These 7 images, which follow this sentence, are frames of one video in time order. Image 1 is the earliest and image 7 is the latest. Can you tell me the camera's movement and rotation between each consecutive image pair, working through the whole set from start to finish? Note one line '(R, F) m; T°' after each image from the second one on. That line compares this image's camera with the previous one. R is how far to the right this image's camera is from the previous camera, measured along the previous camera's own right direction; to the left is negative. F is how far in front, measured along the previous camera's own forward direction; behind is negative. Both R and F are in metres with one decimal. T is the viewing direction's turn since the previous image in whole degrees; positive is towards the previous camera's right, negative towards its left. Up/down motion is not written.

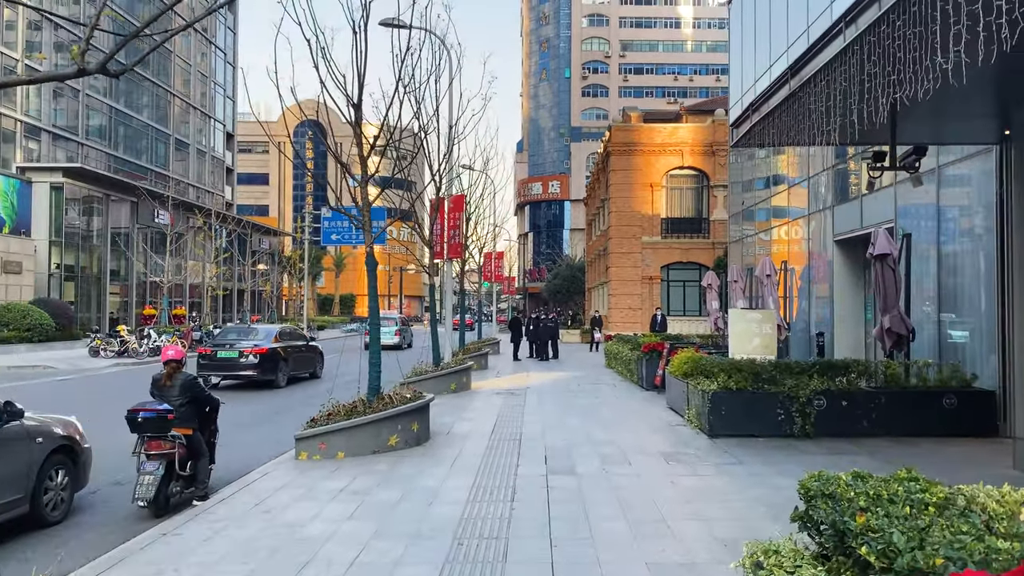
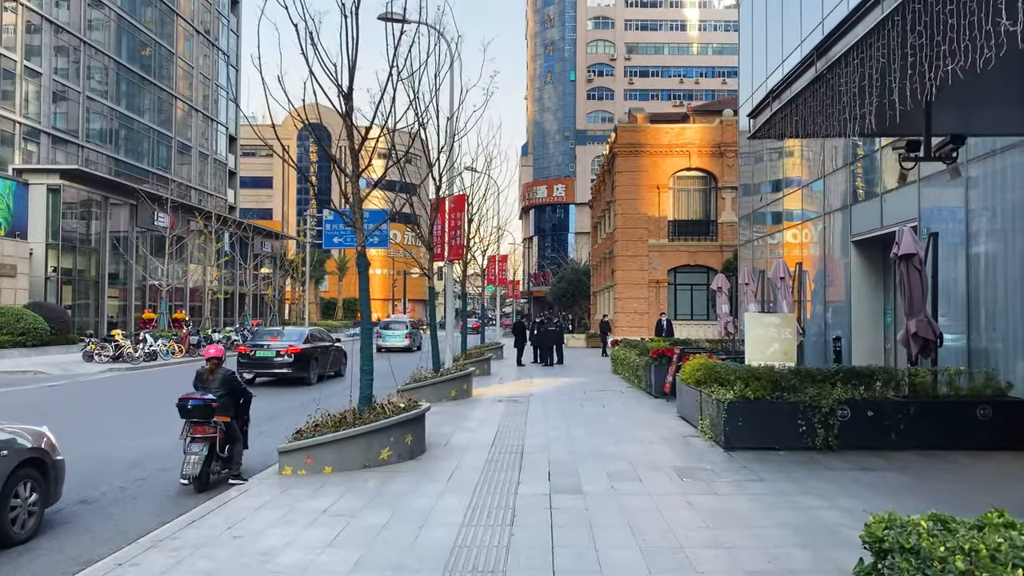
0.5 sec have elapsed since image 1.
(0.0, +0.6) m; 0°
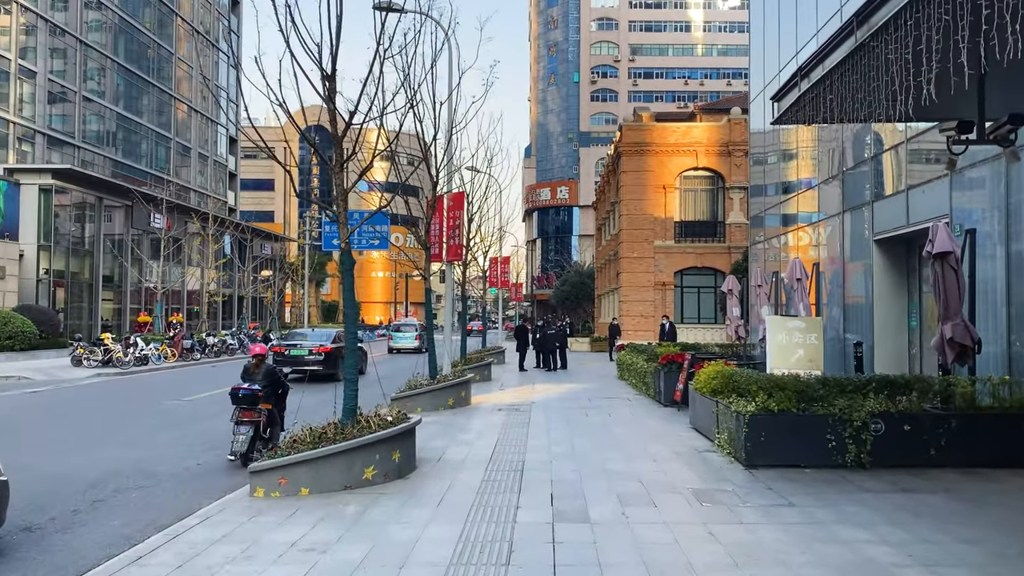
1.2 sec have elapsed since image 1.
(0.0, +0.8) m; 0°
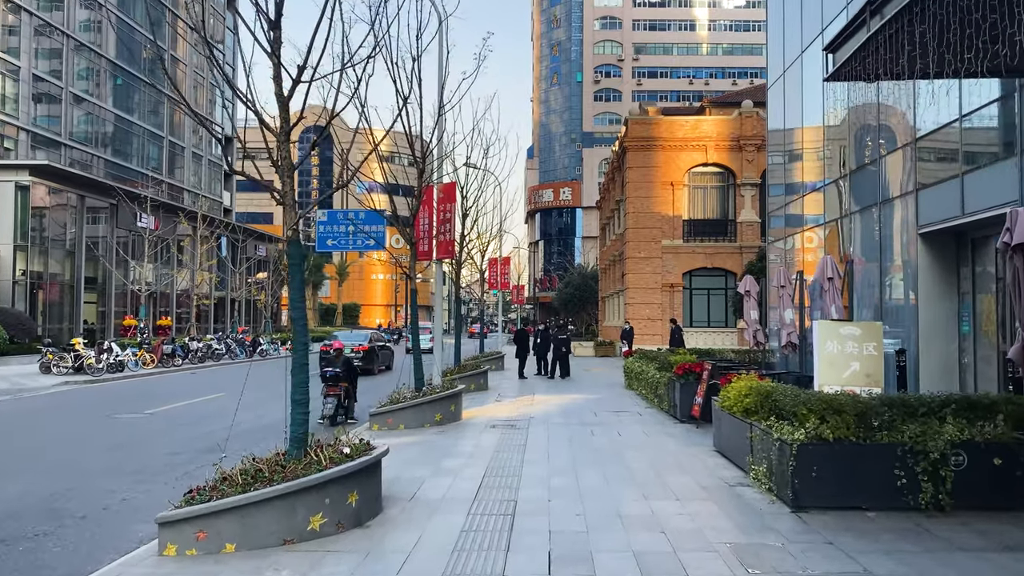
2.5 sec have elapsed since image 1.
(+0.1, +1.6) m; 0°
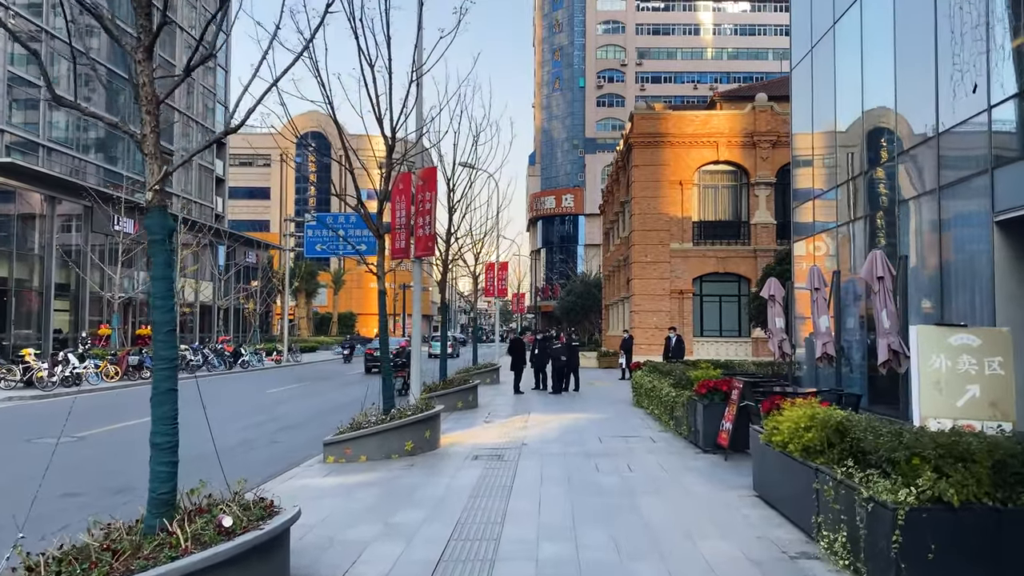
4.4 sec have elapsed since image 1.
(+0.2, +2.1) m; 0°
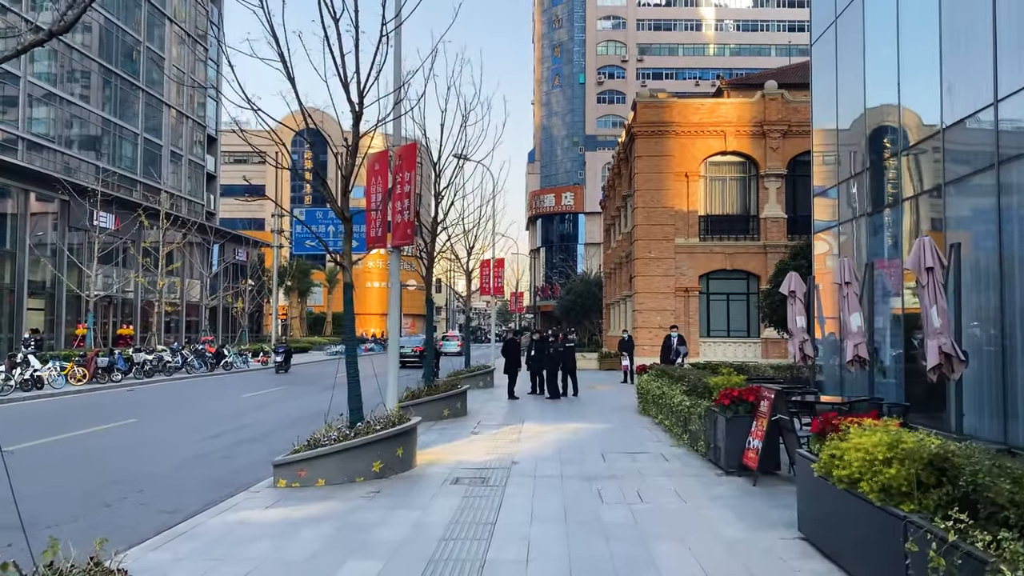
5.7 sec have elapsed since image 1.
(+0.1, +1.5) m; 0°
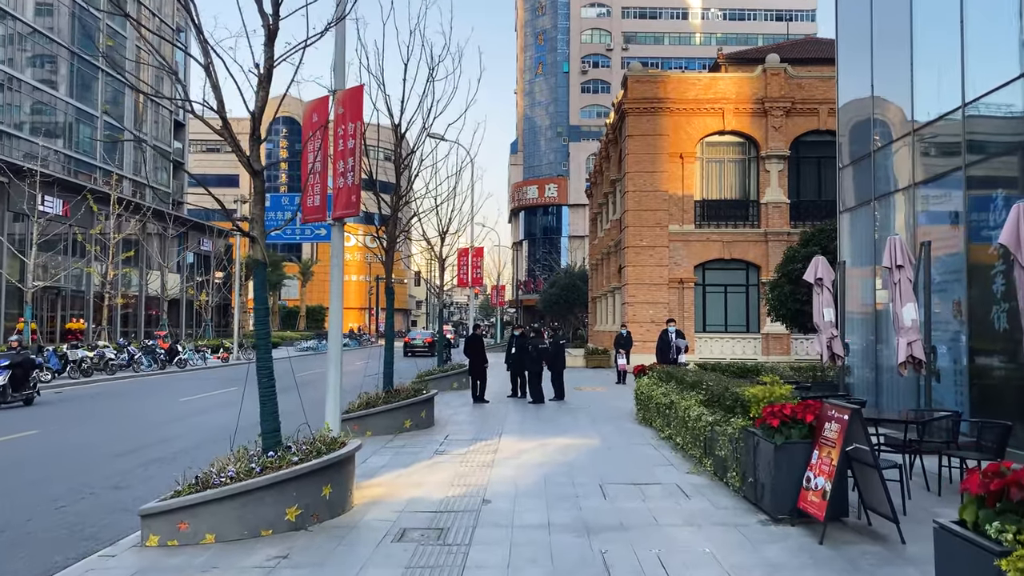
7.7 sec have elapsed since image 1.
(+0.1, +2.3) m; +1°
